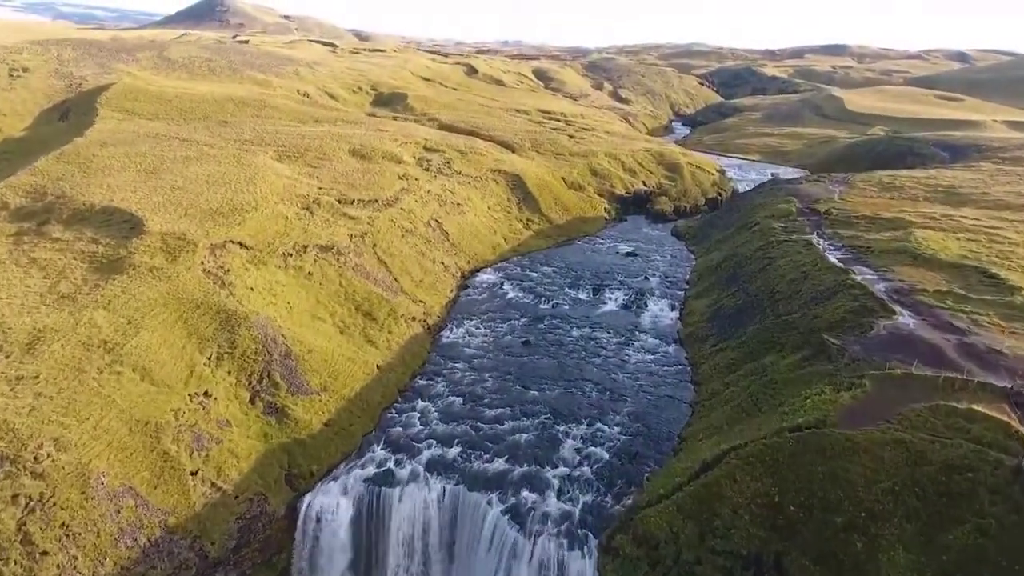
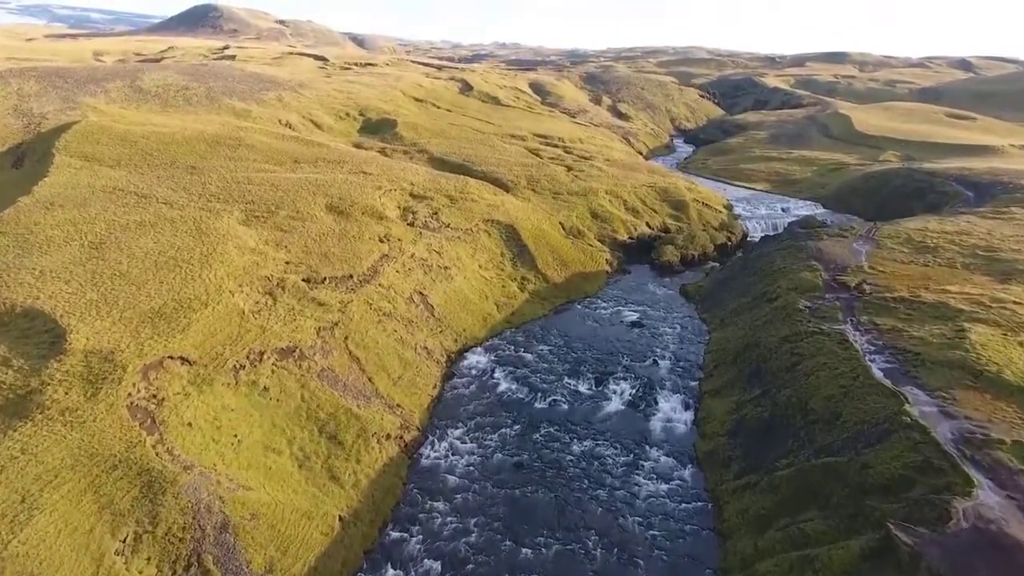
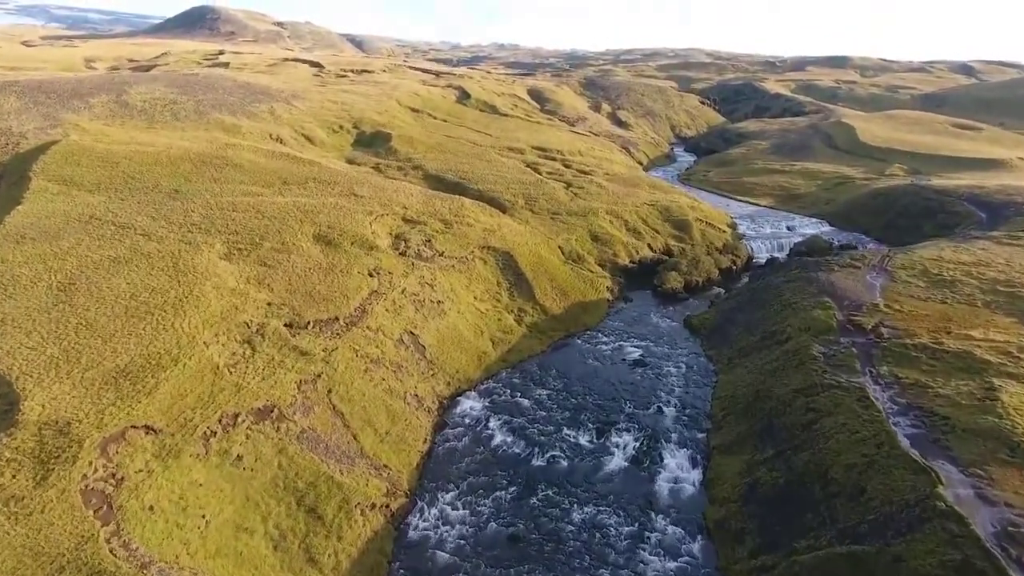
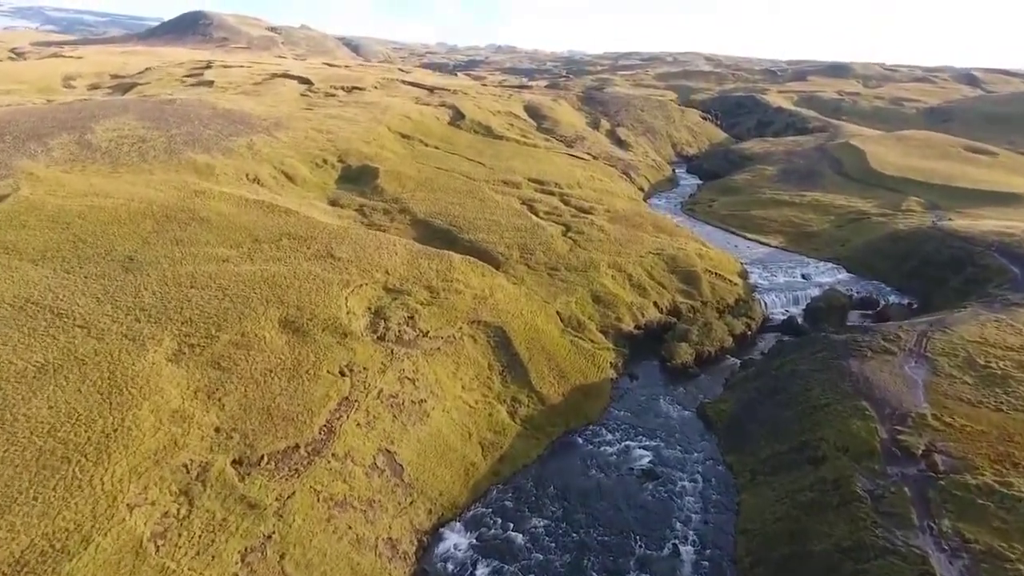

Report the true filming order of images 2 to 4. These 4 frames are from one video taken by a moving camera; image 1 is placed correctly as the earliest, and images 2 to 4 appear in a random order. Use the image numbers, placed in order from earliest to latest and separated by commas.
2, 3, 4
